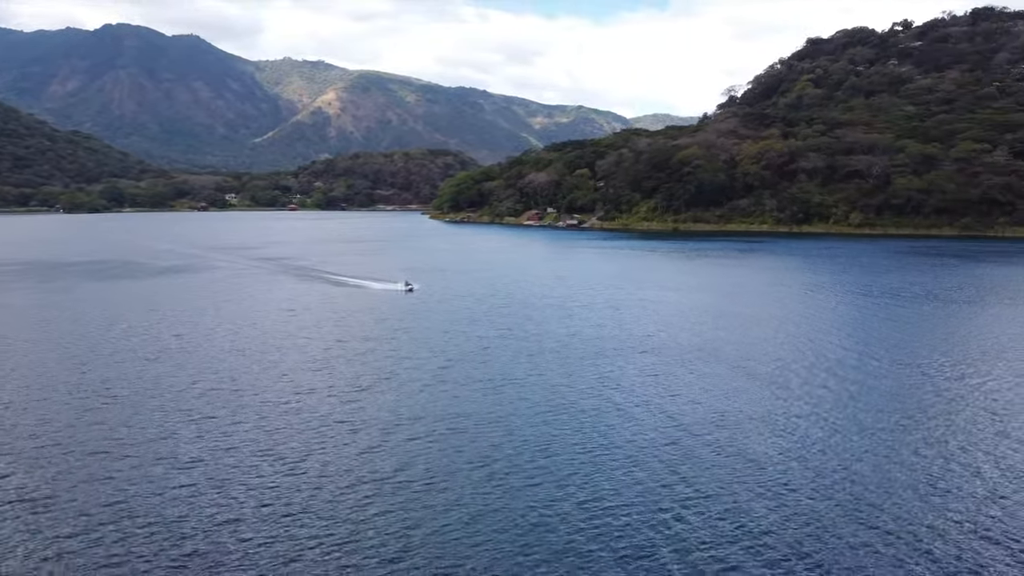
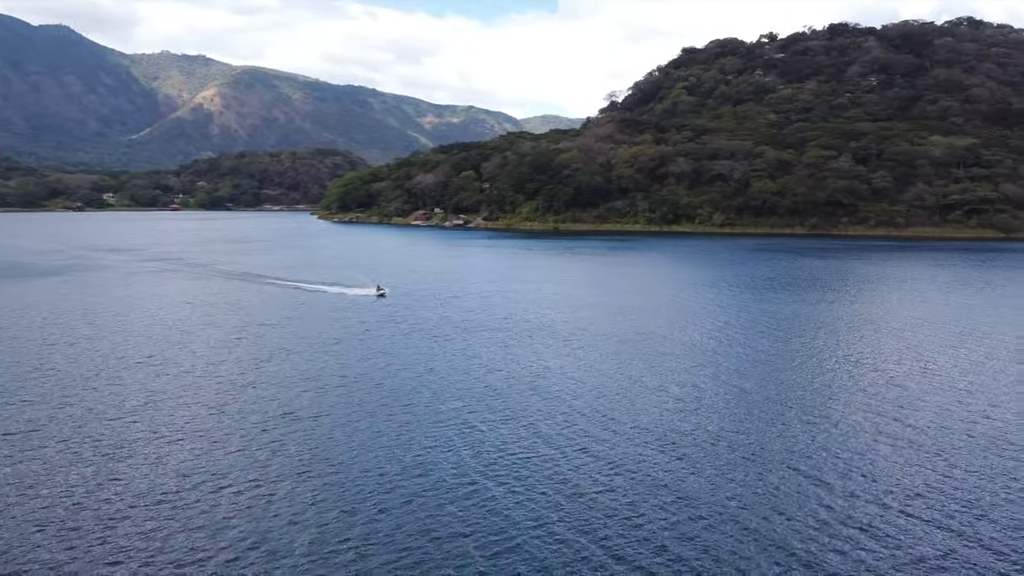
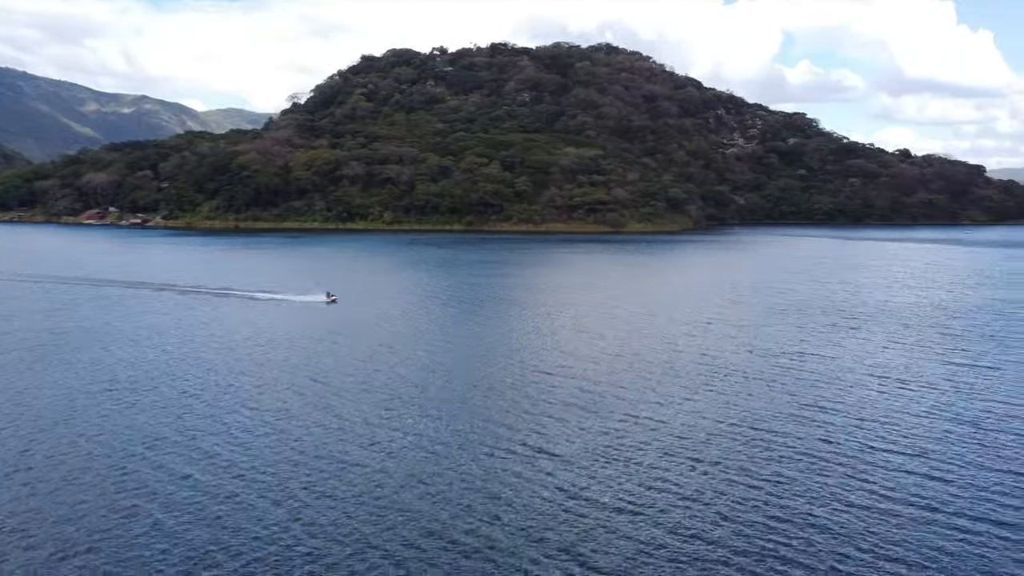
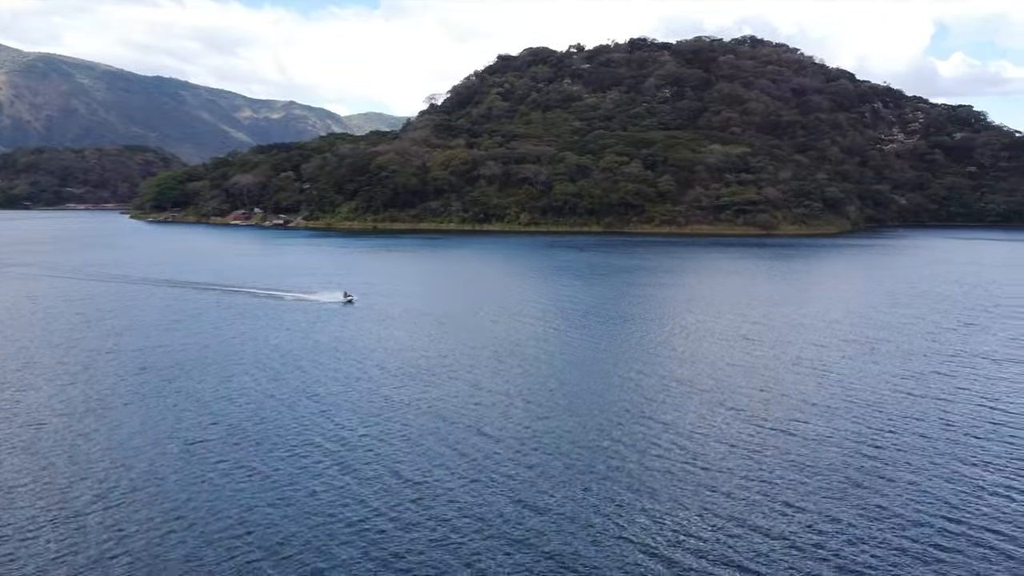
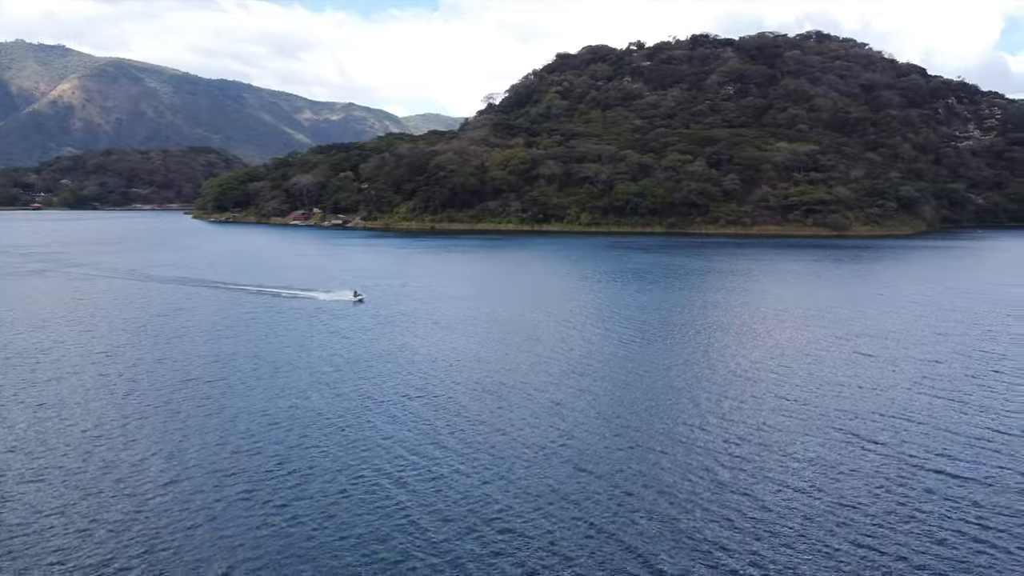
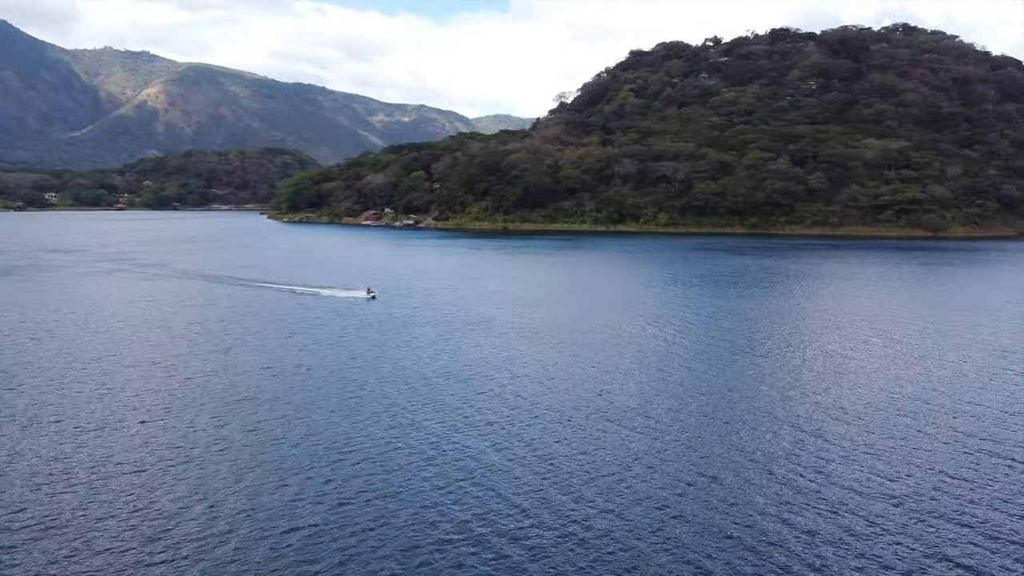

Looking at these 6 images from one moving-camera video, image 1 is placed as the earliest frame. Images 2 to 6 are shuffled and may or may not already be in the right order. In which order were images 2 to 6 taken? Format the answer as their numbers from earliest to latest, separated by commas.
2, 6, 5, 4, 3
